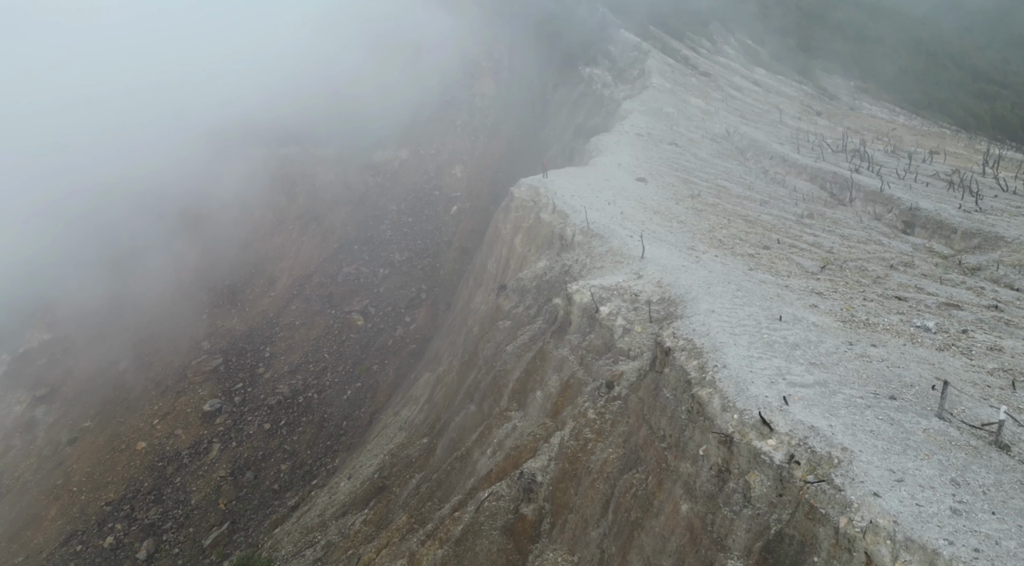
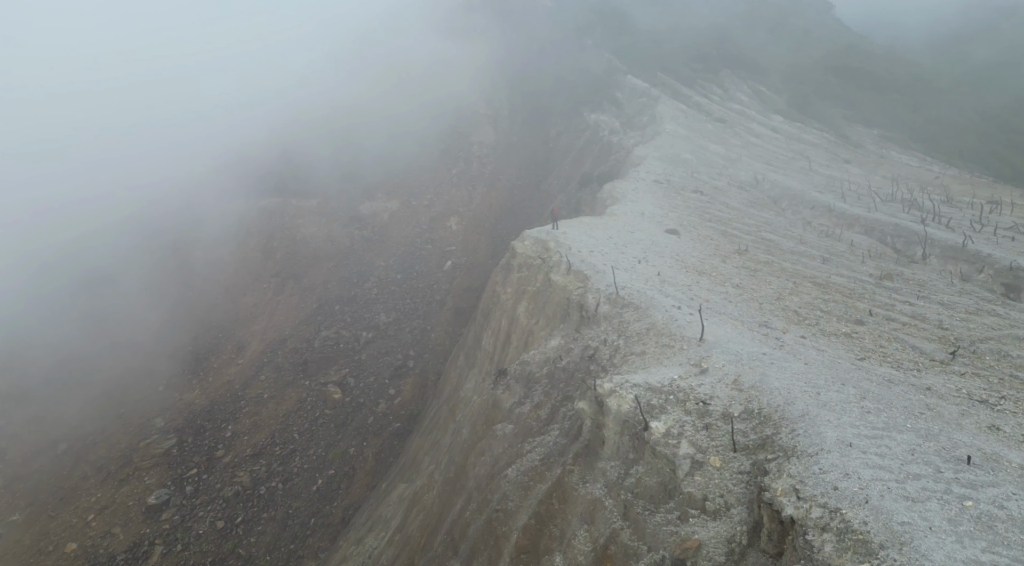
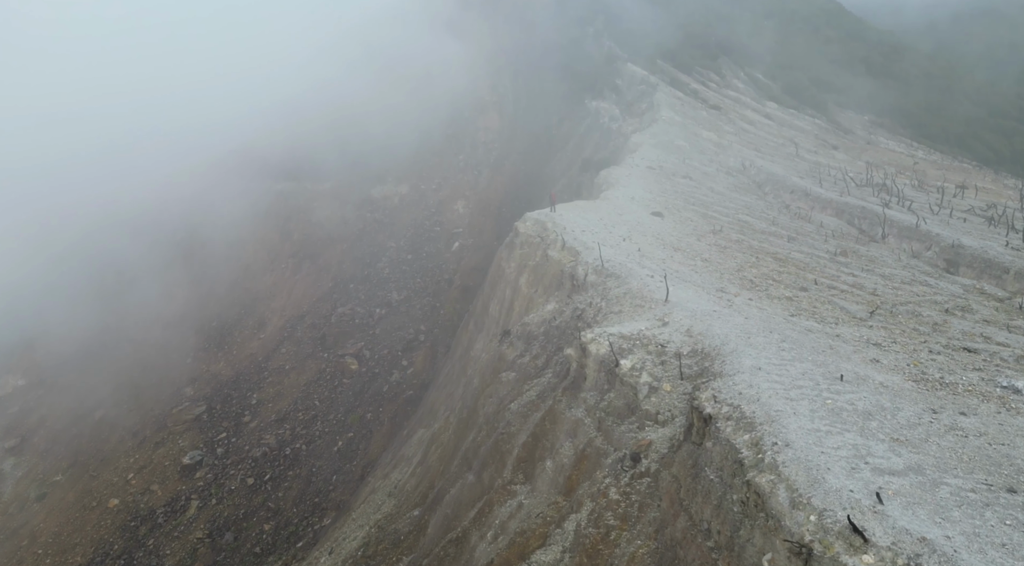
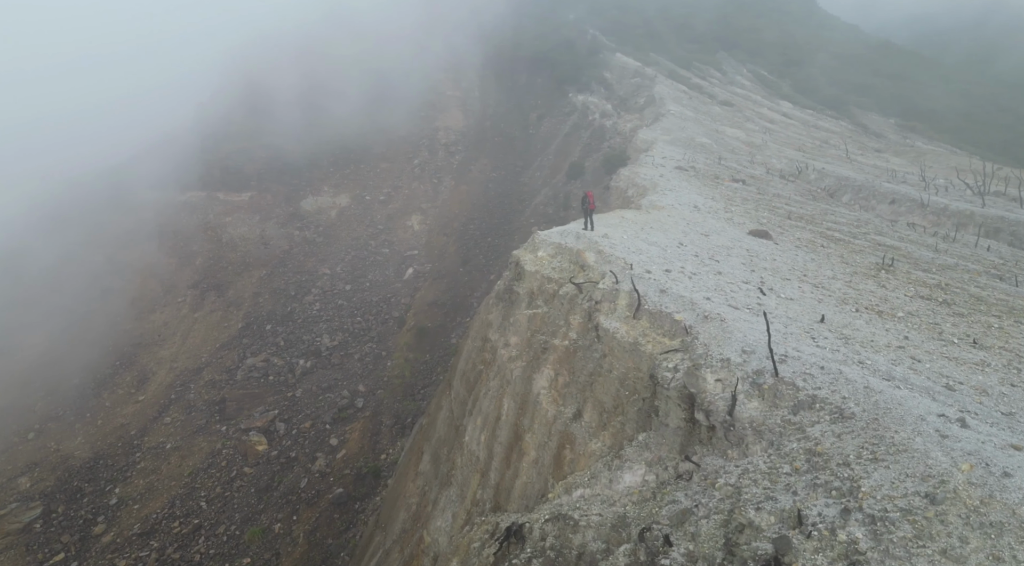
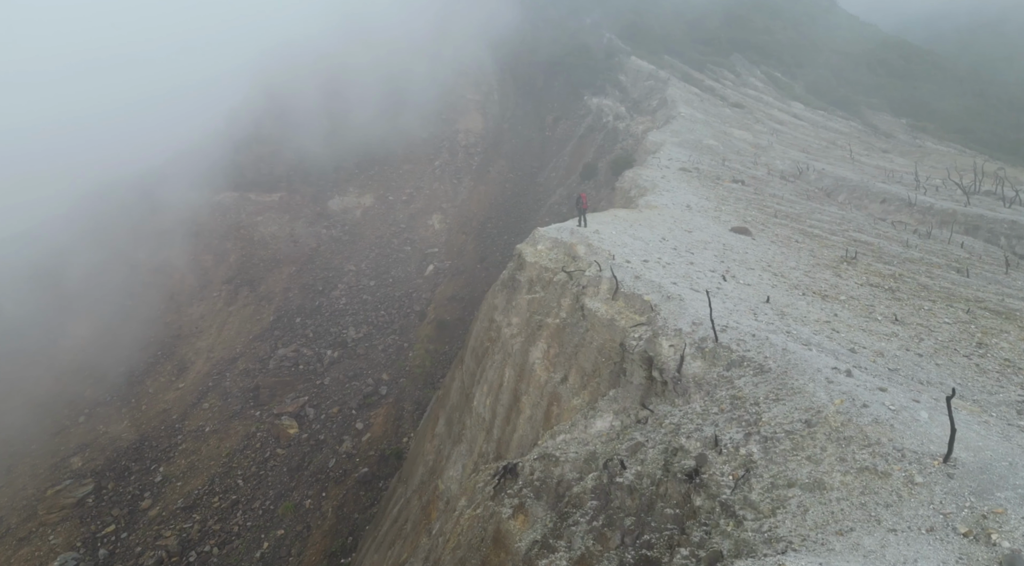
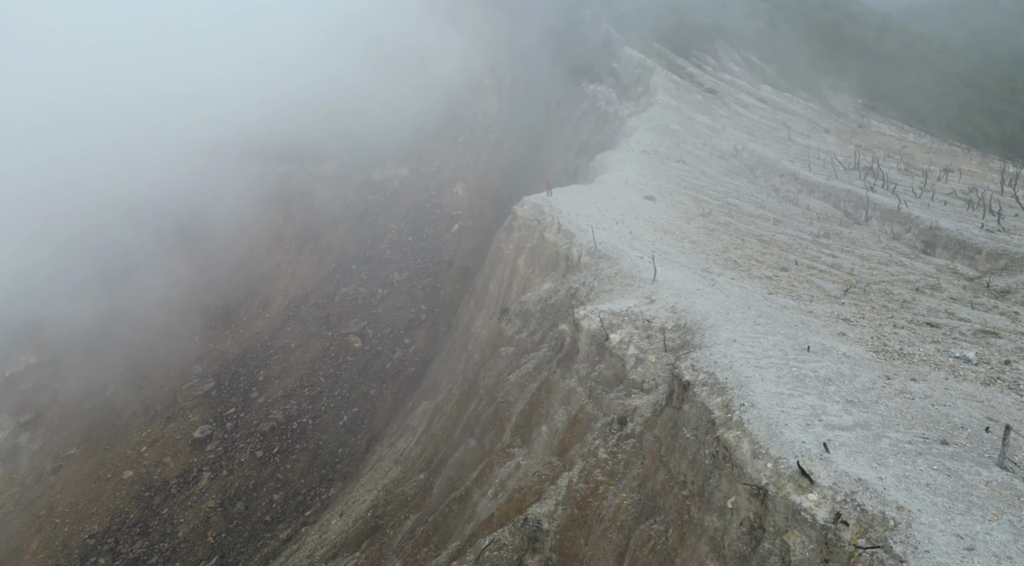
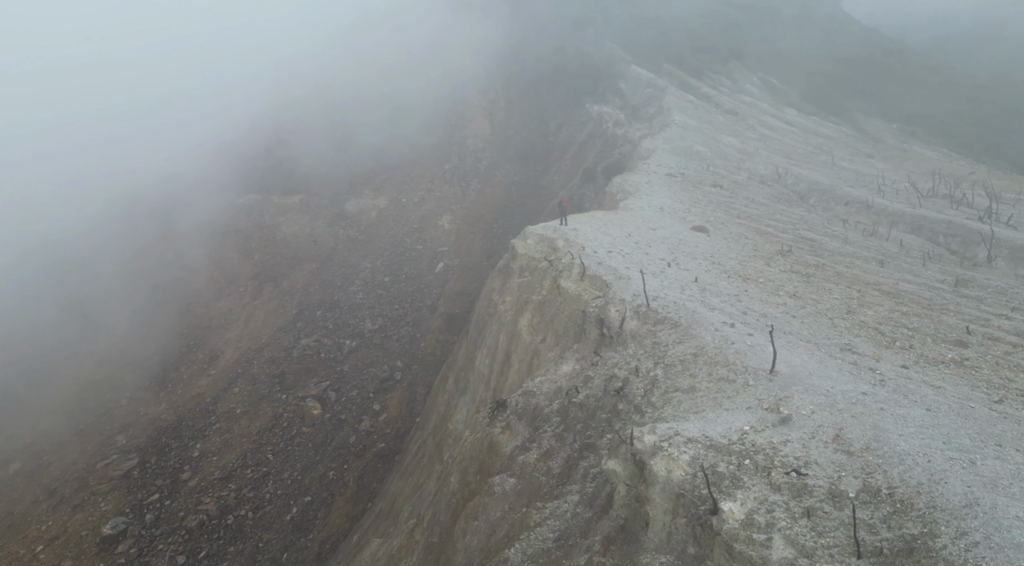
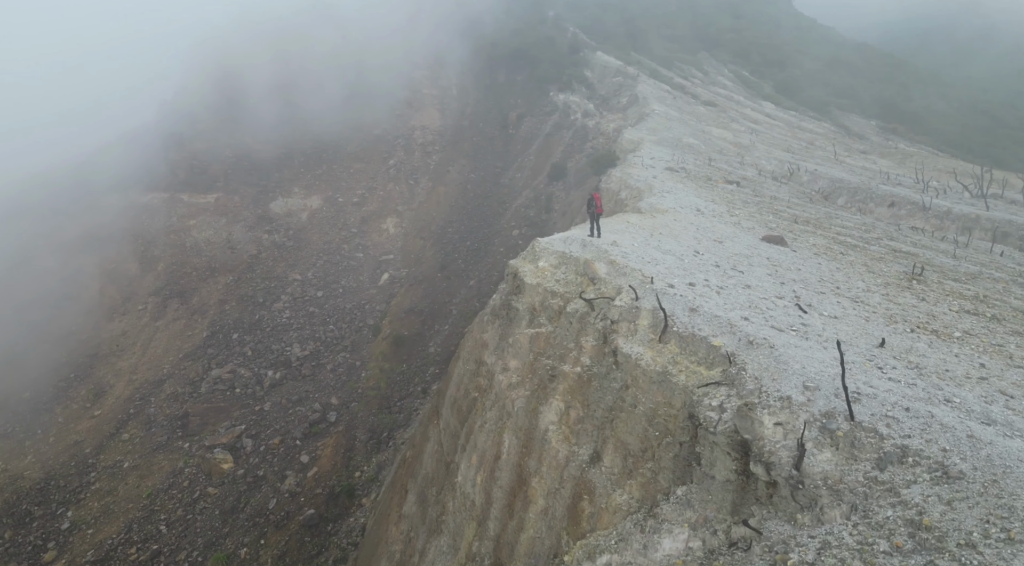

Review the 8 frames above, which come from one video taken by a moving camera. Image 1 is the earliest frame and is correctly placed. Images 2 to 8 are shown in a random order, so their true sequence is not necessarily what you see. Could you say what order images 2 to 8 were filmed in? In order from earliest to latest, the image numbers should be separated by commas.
6, 3, 2, 7, 5, 4, 8
